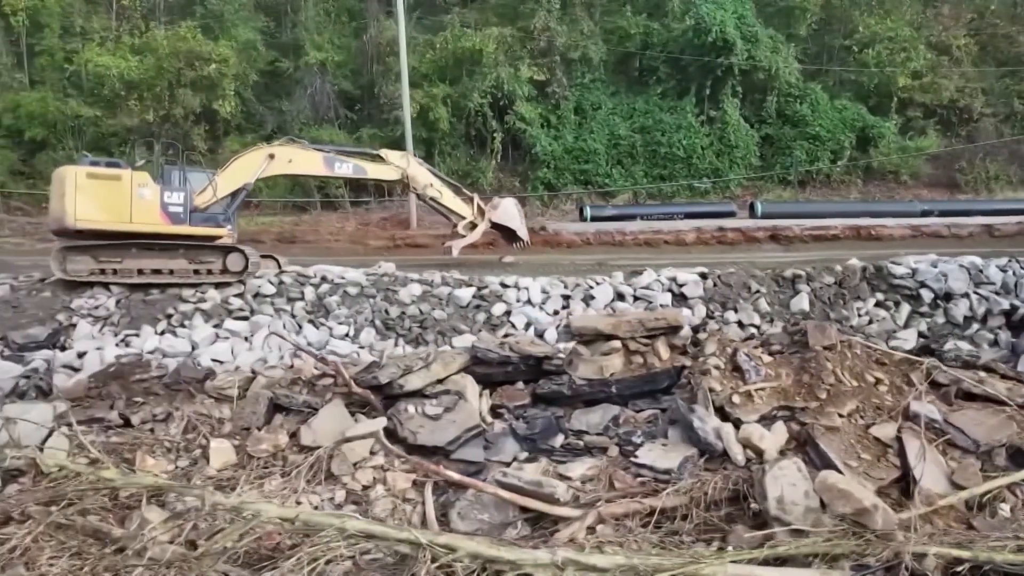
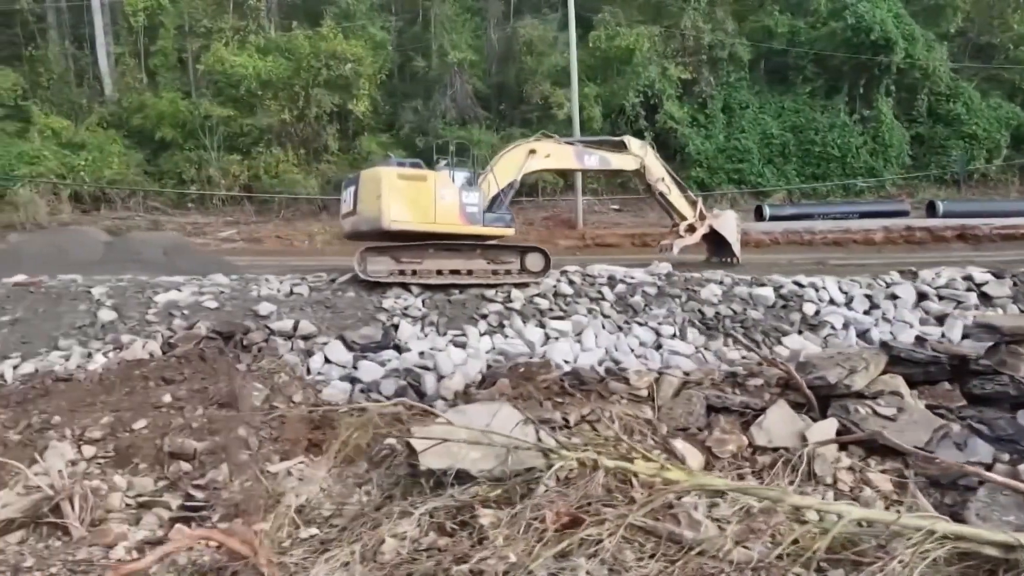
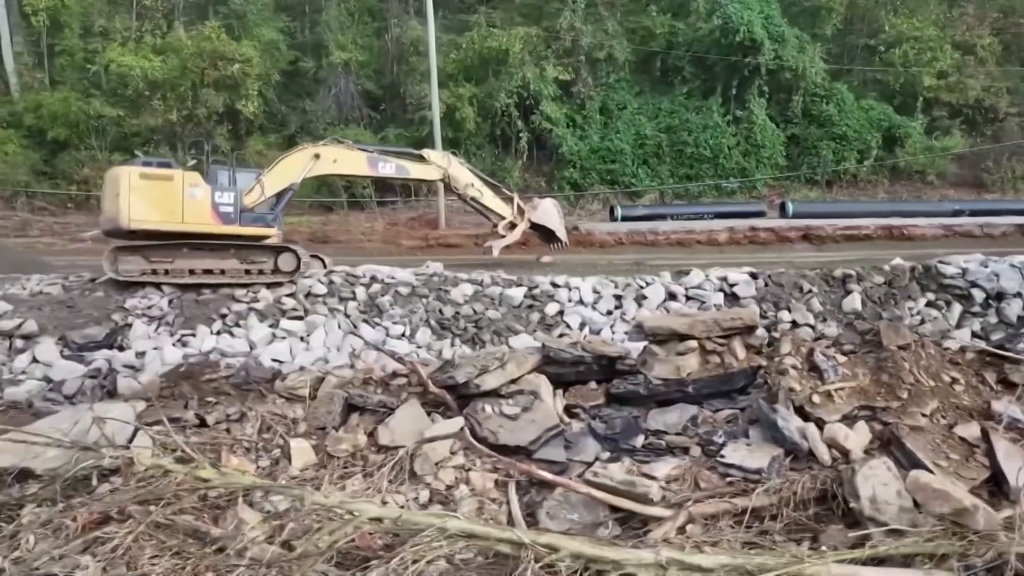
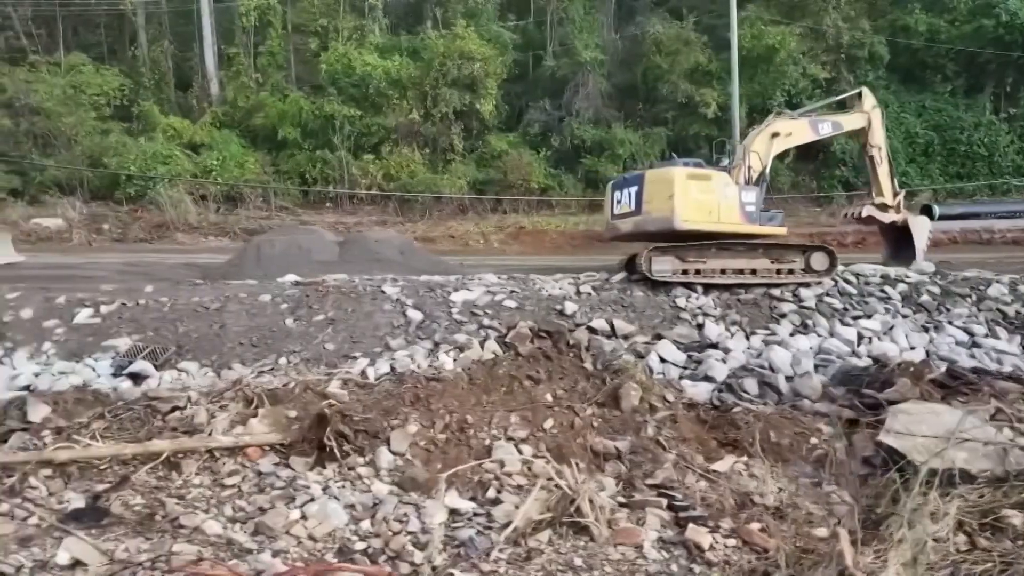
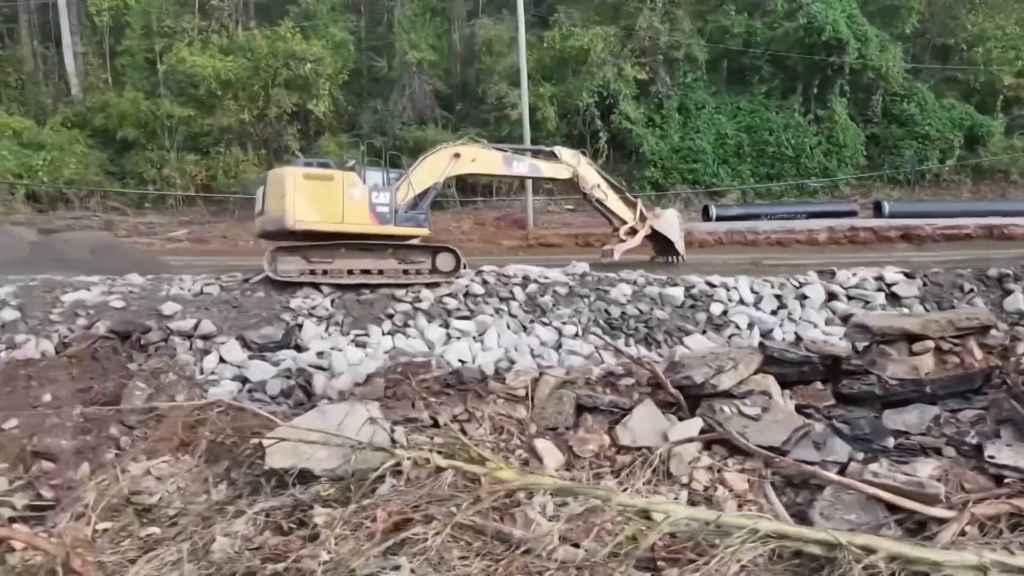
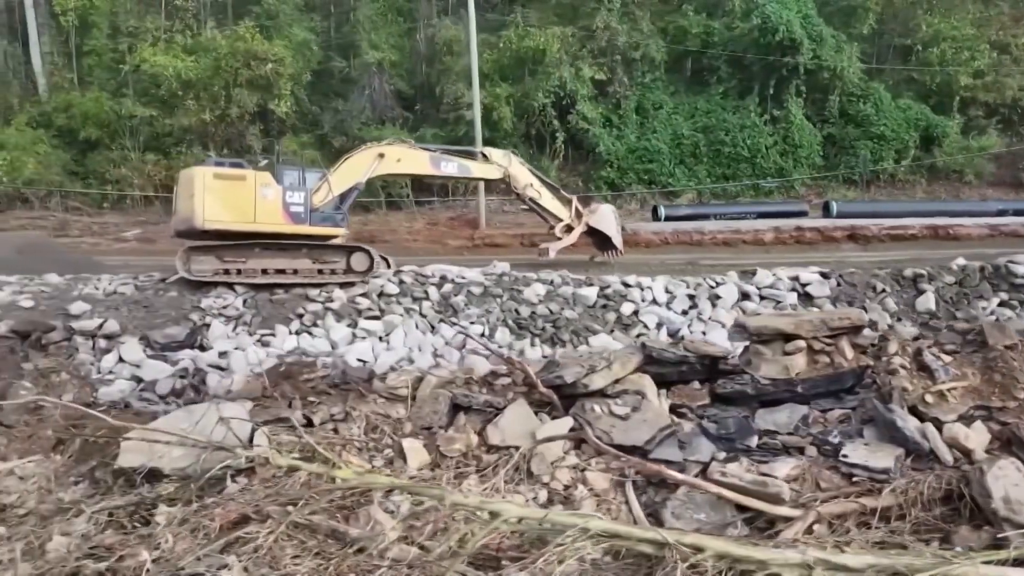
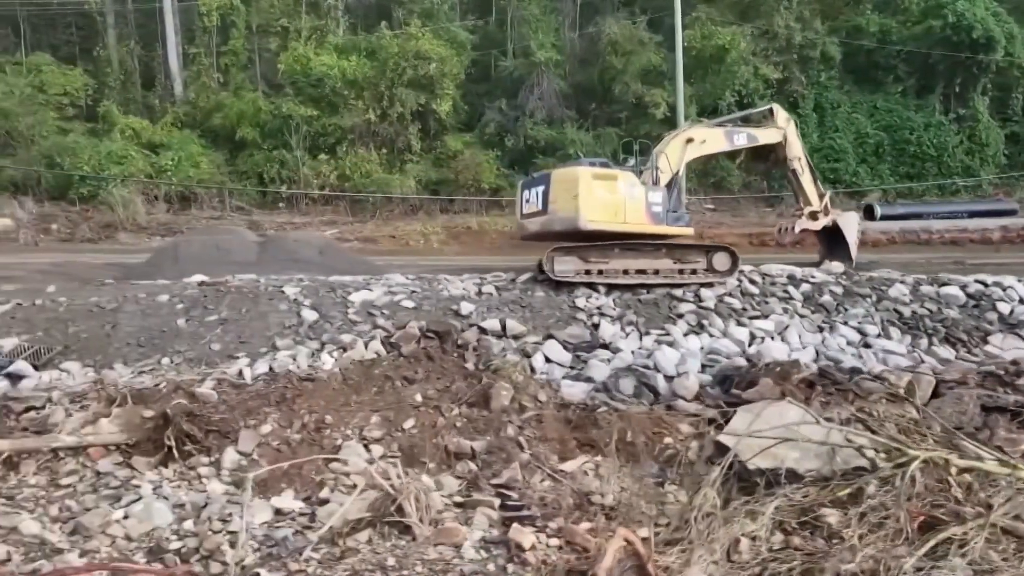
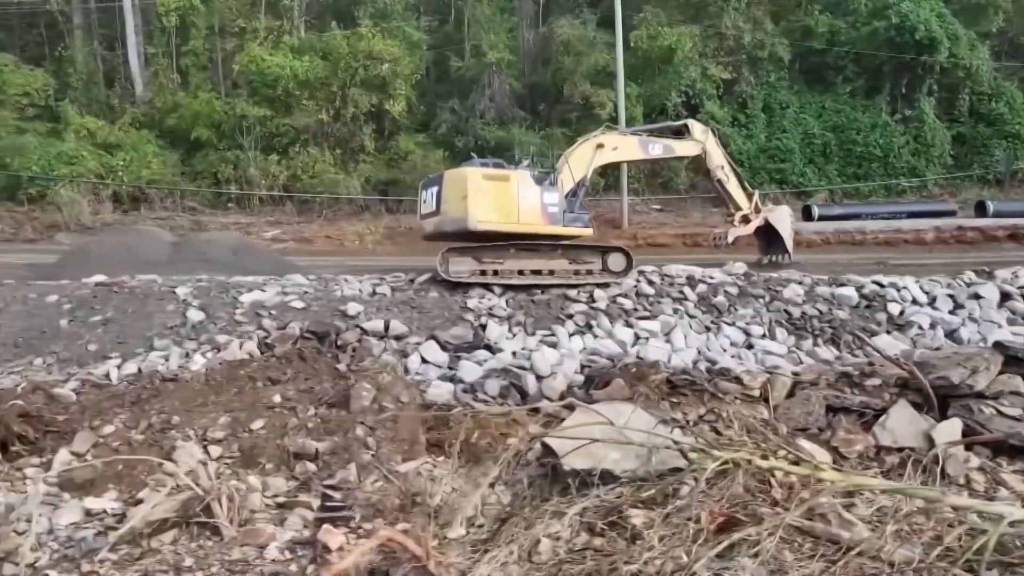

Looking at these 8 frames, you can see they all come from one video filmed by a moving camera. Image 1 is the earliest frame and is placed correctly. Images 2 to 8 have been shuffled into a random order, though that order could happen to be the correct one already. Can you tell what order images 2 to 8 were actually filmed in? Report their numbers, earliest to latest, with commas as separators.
3, 6, 5, 2, 8, 7, 4
